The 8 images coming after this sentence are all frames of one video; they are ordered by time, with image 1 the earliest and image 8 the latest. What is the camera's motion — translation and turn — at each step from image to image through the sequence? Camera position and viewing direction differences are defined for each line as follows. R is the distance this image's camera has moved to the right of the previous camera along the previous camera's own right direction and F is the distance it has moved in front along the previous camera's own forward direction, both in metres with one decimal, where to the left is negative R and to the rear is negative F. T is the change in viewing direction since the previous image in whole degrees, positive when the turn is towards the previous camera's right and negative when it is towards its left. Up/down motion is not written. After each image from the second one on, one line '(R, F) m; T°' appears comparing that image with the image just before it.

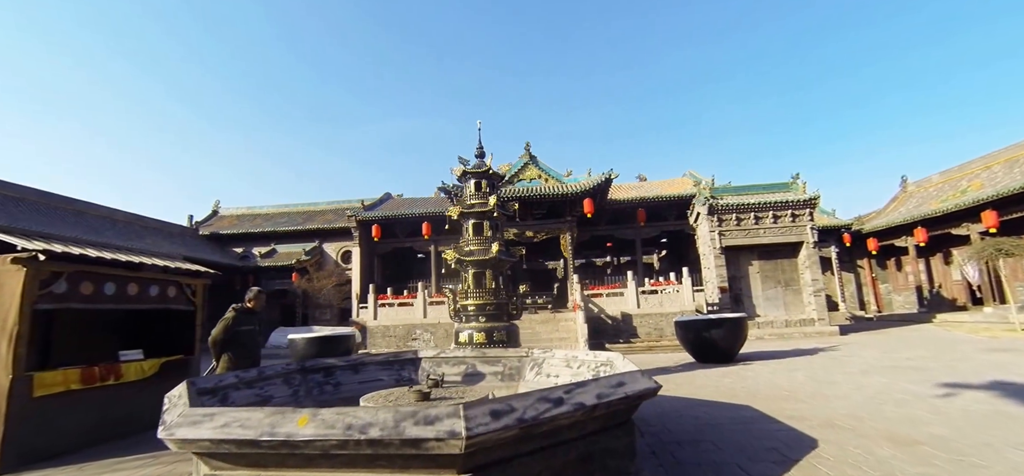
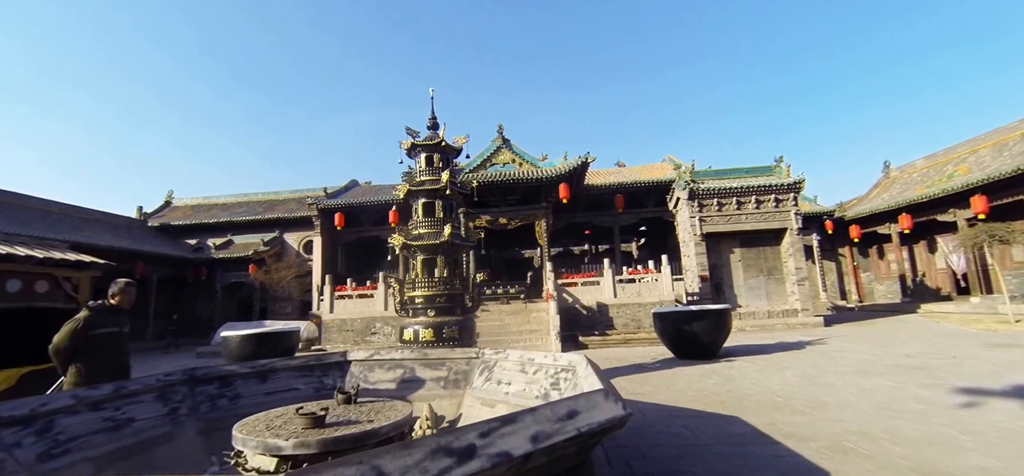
(+0.4, +1.1) m; +2°
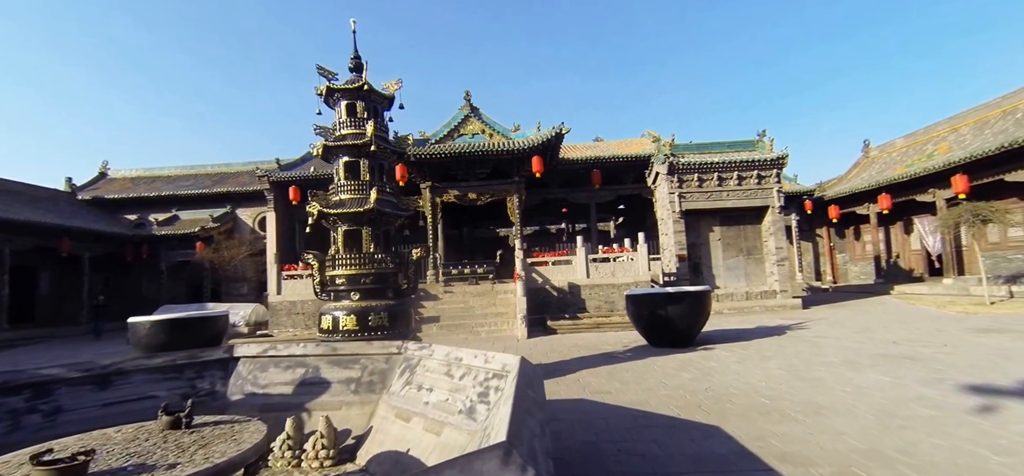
(+0.5, +1.1) m; +2°
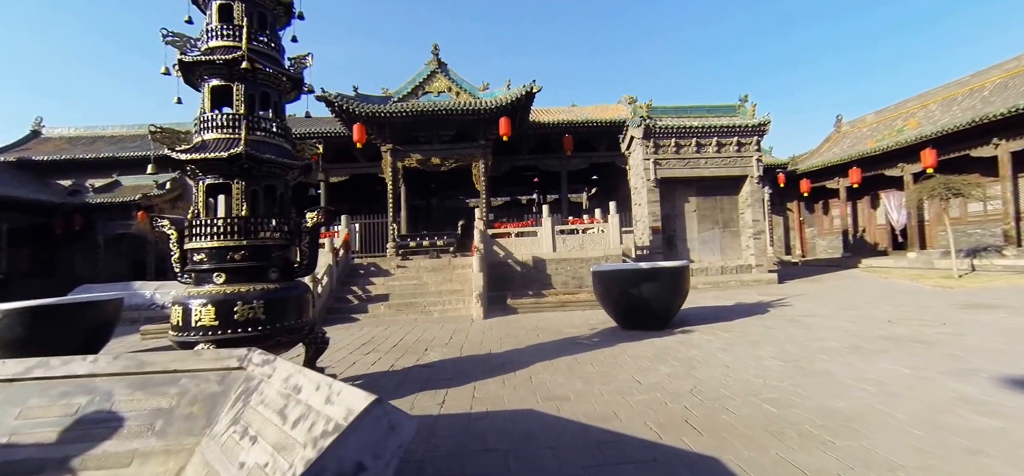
(+0.4, +1.3) m; +4°
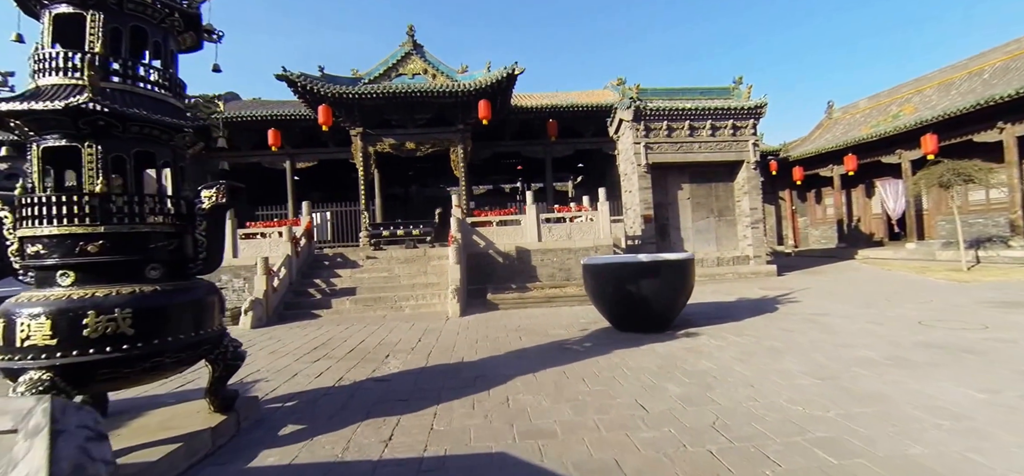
(+0.1, +1.0) m; +2°
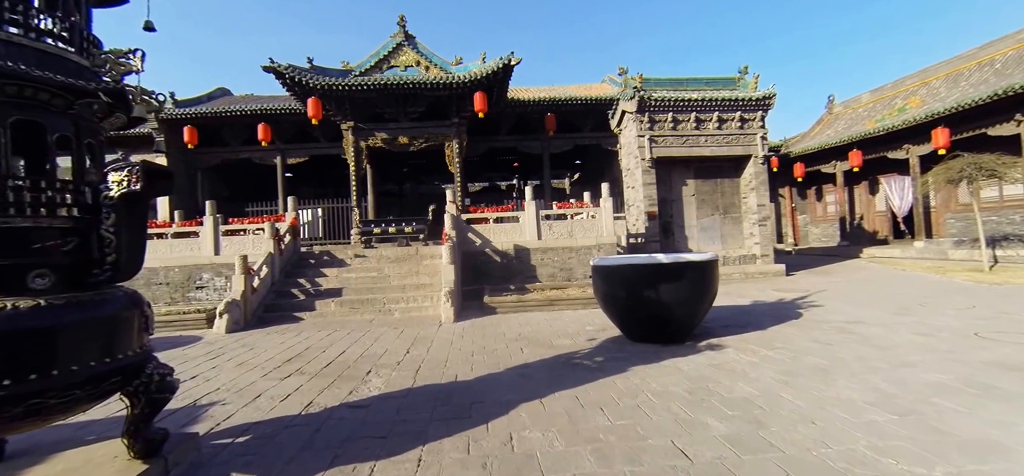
(-0.1, +0.7) m; +1°
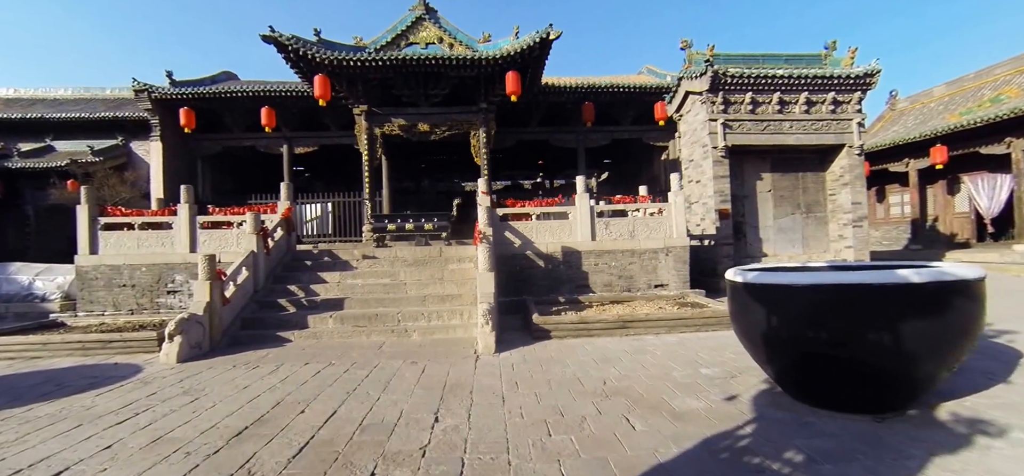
(-0.7, +2.1) m; -2°
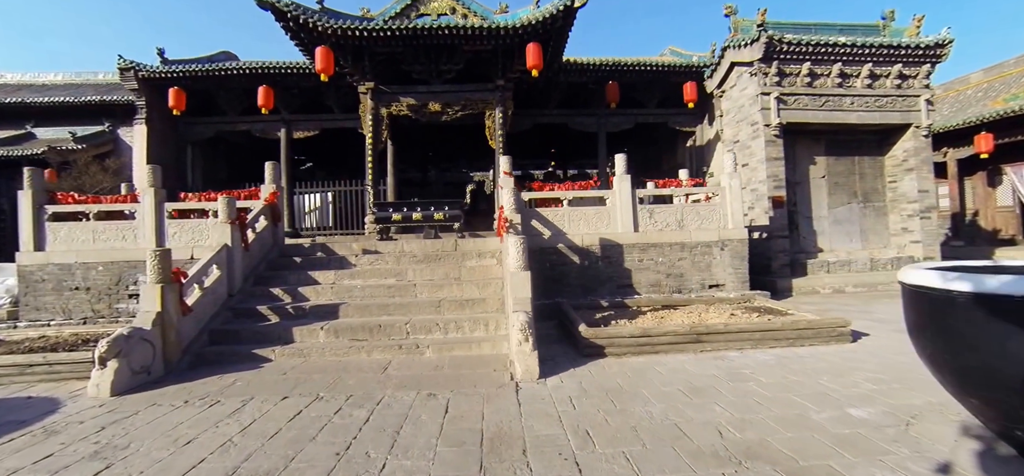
(-0.4, +1.3) m; 0°
